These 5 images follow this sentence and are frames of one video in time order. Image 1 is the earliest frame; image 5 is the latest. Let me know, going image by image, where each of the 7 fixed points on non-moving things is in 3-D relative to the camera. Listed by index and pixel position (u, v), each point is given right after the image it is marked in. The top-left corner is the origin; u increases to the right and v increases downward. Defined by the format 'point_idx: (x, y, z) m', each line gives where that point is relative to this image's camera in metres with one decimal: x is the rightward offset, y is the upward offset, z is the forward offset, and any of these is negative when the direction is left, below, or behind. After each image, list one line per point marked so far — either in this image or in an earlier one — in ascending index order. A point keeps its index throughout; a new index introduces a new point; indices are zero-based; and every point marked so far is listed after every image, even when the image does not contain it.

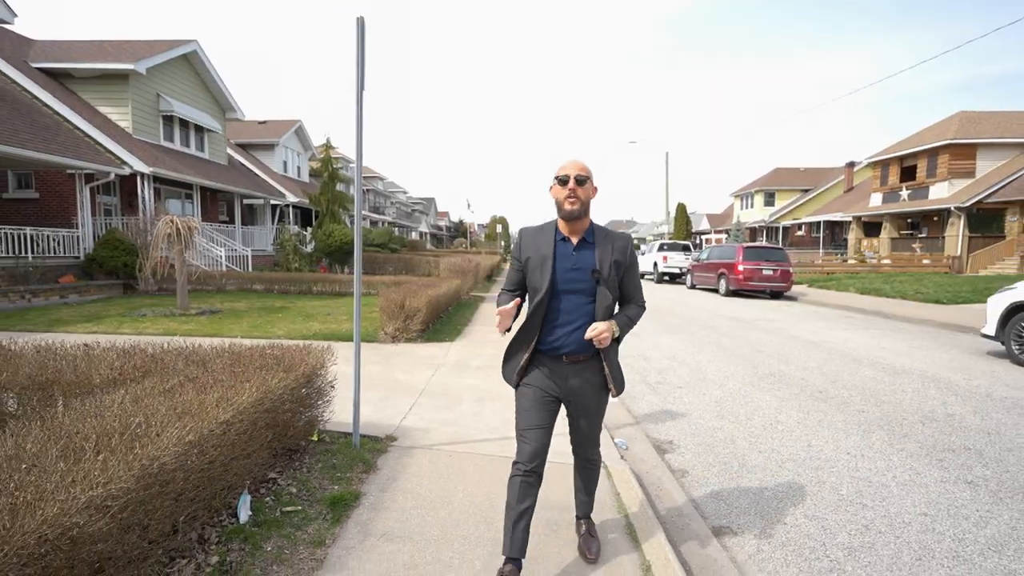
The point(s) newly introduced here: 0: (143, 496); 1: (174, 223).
0: (-1.4, -0.8, +2.2) m
1: (-7.2, +1.4, +12.5) m
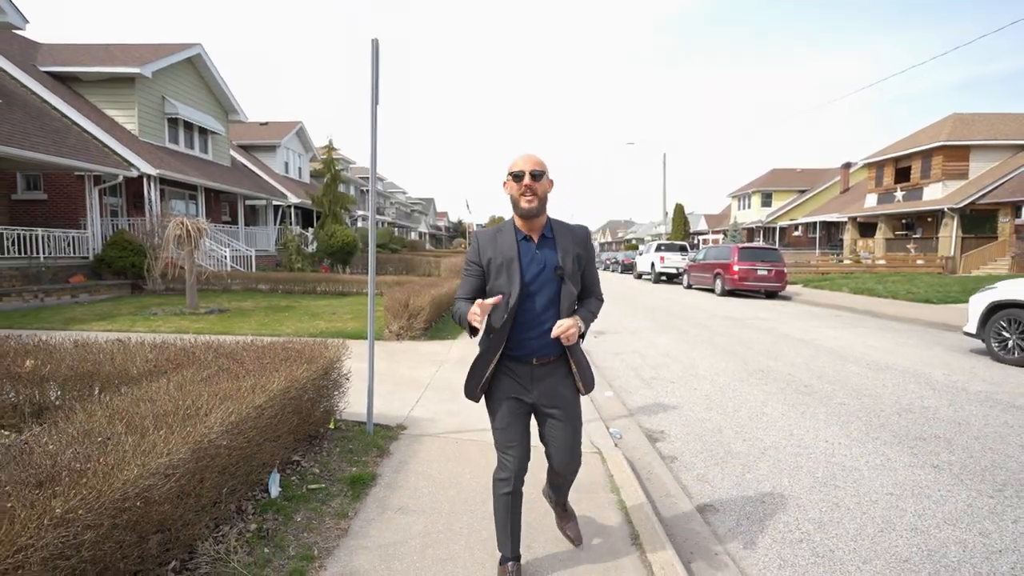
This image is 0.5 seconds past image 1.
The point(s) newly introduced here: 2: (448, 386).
0: (-1.4, -0.8, +2.5) m
1: (-7.2, +1.4, +12.8) m
2: (-0.7, -1.1, +6.5) m
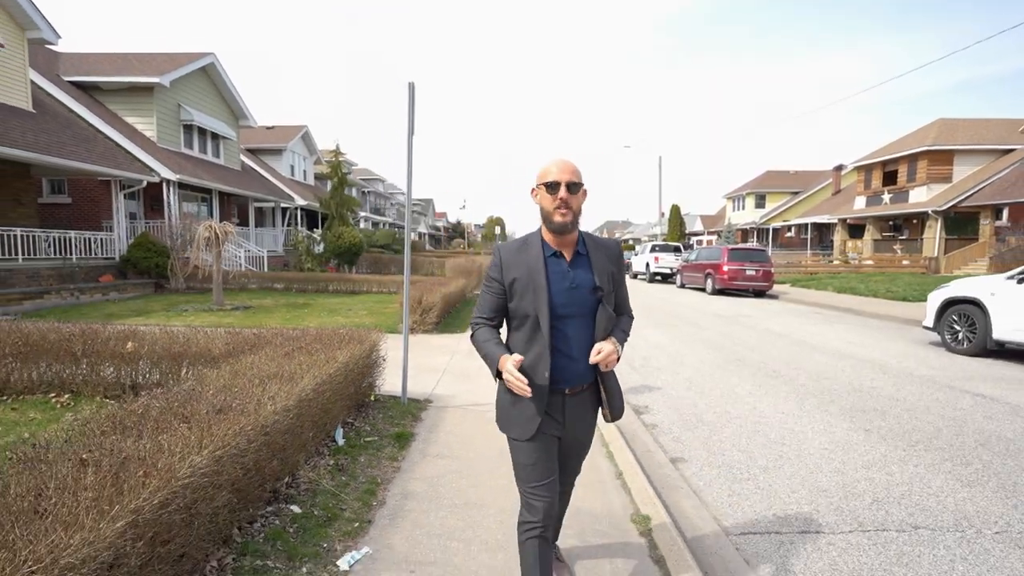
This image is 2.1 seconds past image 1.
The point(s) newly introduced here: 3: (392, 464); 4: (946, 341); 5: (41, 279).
0: (-1.3, -0.7, +3.5) m
1: (-7.1, +1.4, +13.8) m
2: (-0.6, -1.1, +7.5) m
3: (-0.9, -1.3, +4.2) m
4: (+6.9, -0.8, +9.3) m
5: (-11.3, +0.2, +13.9) m
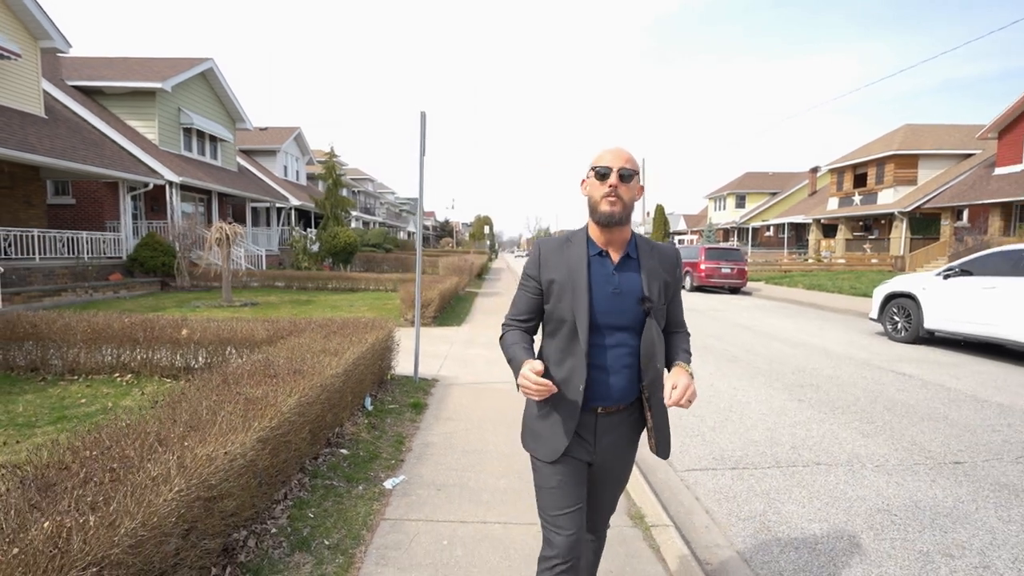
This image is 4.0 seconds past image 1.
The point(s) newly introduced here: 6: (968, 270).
0: (-1.3, -0.7, +4.5) m
1: (-7.3, +1.5, +14.6) m
2: (-0.7, -1.0, +8.5) m
3: (-0.9, -1.2, +5.2) m
4: (+6.8, -0.8, +10.5) m
5: (-11.5, +0.3, +14.7) m
6: (+7.2, +0.3, +9.1) m
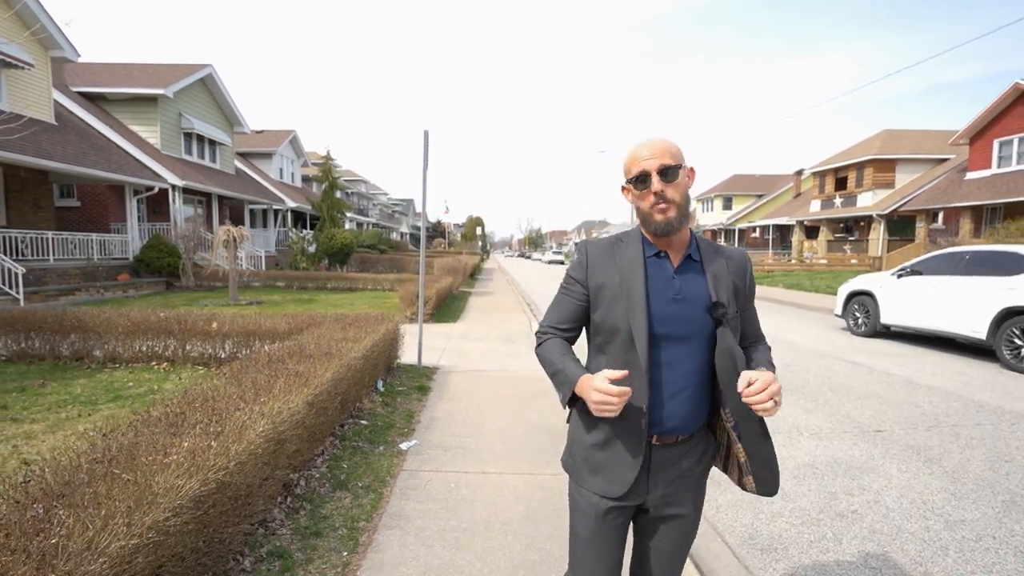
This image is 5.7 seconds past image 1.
0: (-1.4, -0.7, +5.3) m
1: (-7.5, +1.5, +15.4) m
2: (-0.8, -1.0, +9.4) m
3: (-1.0, -1.2, +6.0) m
4: (+6.6, -0.7, +11.4) m
5: (-11.7, +0.3, +15.4) m
6: (+7.0, +0.3, +10.1) m
